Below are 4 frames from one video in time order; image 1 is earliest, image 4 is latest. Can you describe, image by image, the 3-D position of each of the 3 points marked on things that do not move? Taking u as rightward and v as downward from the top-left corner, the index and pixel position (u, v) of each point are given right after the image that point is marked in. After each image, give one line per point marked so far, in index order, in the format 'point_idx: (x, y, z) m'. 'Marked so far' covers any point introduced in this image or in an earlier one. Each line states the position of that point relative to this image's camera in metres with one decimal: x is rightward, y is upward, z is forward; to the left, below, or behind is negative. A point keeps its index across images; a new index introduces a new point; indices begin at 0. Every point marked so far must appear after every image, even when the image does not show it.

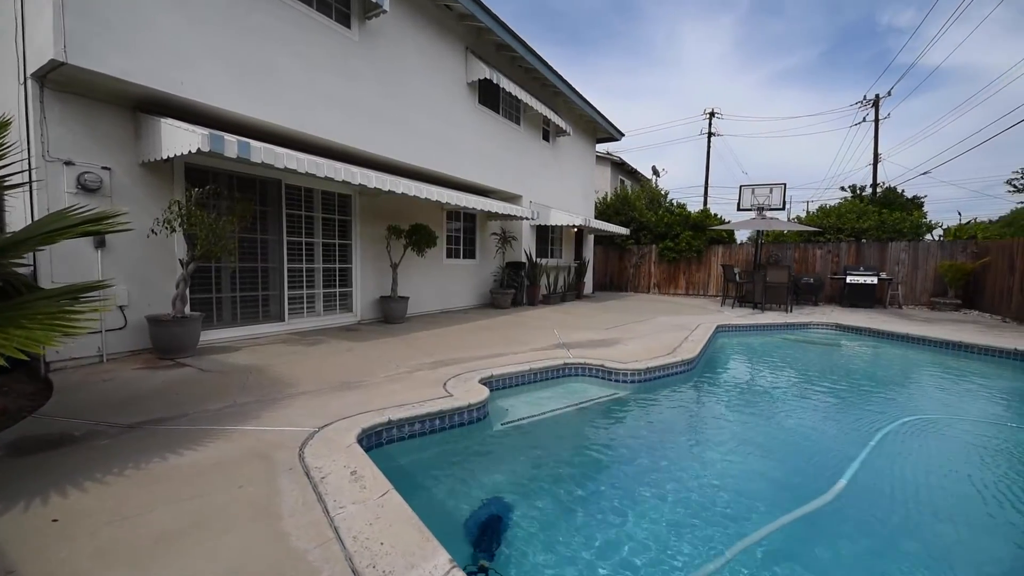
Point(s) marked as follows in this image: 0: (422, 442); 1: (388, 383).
0: (-0.9, -1.7, +4.7) m
1: (-1.6, -1.3, +5.8) m
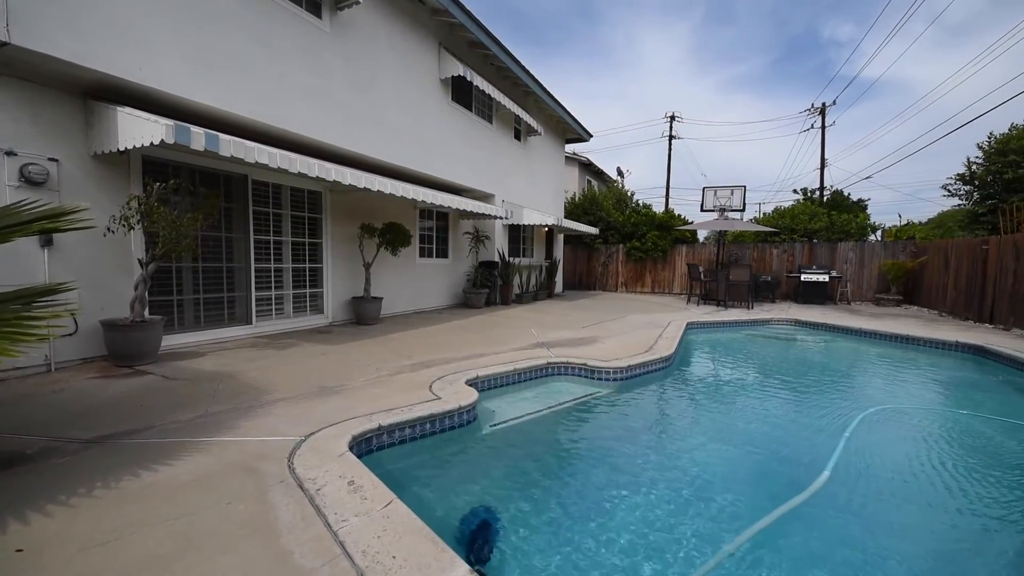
0: (-1.0, -1.7, +4.5) m
1: (-1.8, -1.3, +5.6) m
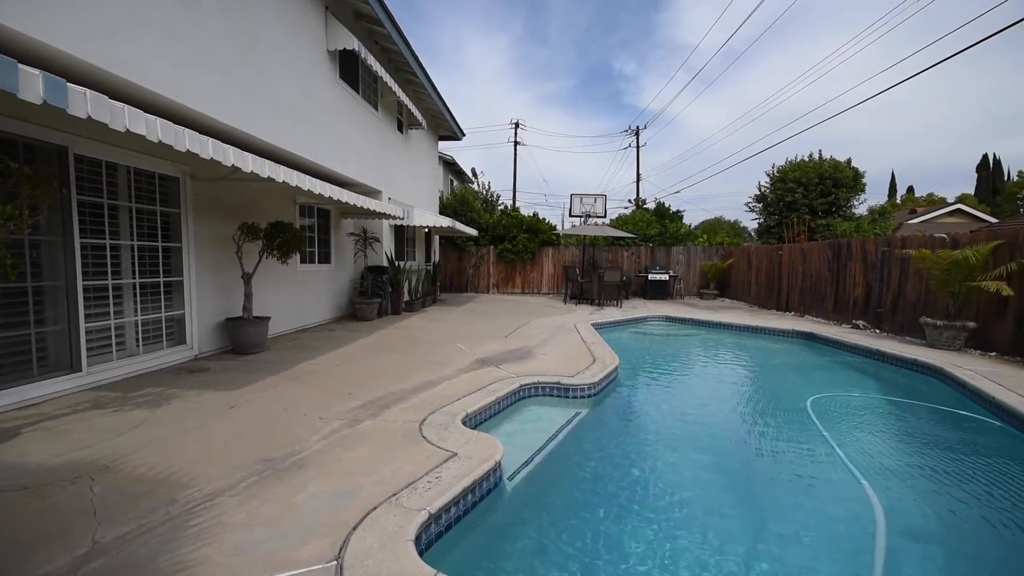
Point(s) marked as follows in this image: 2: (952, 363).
0: (-0.5, -1.9, +3.5) m
1: (-1.6, -1.5, +4.2) m
2: (+8.3, -1.4, +8.3) m
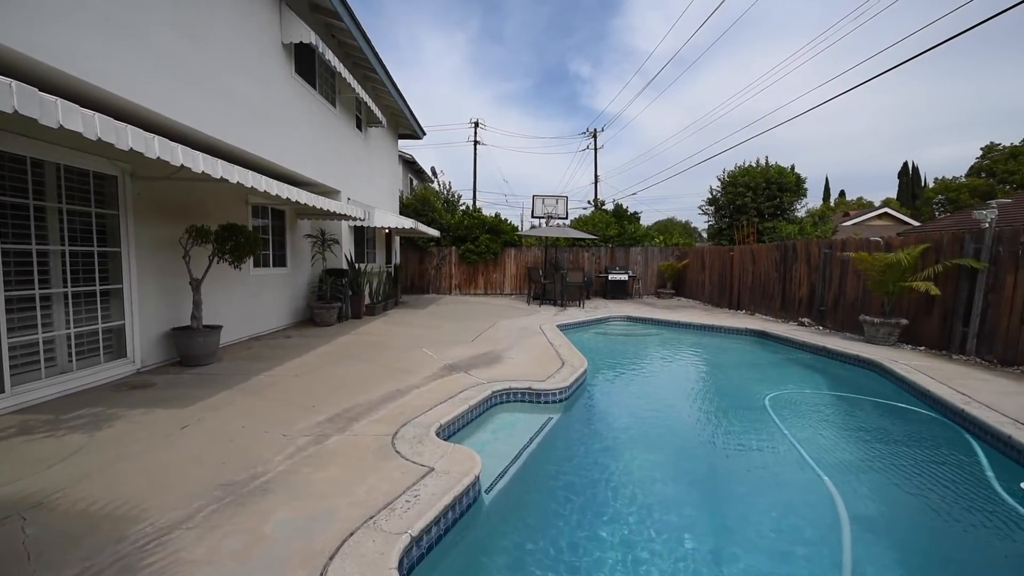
0: (-0.7, -2.0, +3.4) m
1: (-1.8, -1.6, +4.0) m
2: (+7.7, -1.4, +8.9) m
